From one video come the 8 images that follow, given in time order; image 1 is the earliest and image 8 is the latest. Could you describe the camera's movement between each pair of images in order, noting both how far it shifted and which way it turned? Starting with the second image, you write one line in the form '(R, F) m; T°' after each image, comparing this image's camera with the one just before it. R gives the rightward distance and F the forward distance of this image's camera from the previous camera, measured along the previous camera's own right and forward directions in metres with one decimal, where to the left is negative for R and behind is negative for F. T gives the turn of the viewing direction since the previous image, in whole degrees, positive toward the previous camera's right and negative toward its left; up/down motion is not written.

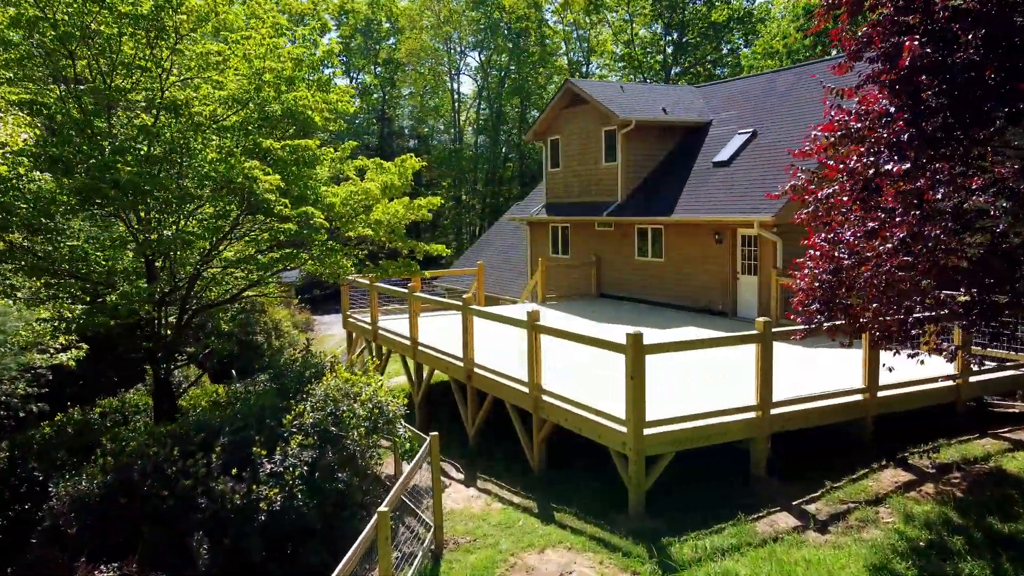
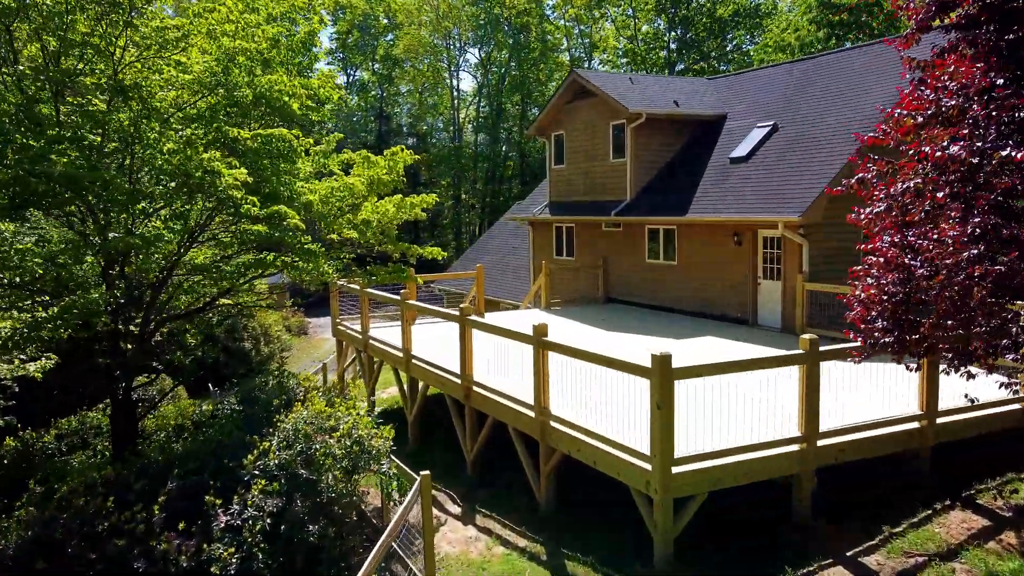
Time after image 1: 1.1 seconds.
(0.0, +1.1) m; 0°
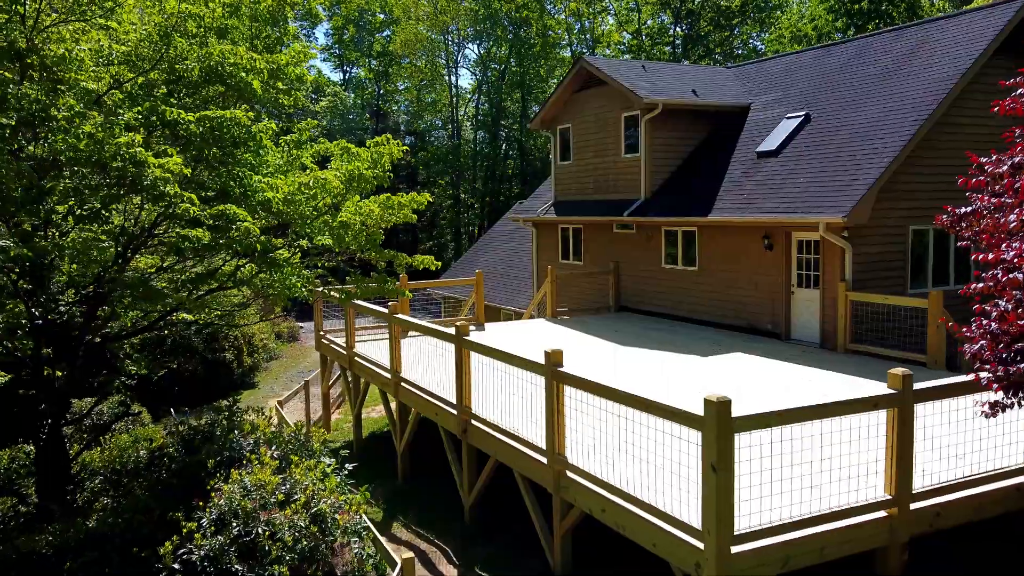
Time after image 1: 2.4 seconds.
(-0.1, +1.5) m; 0°
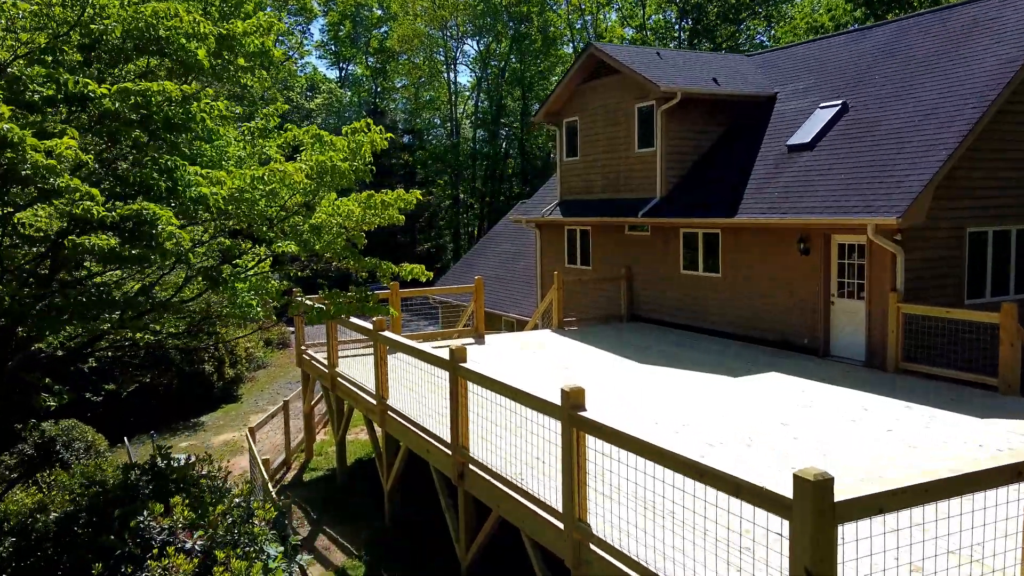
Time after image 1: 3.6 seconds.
(-0.1, +1.4) m; 0°
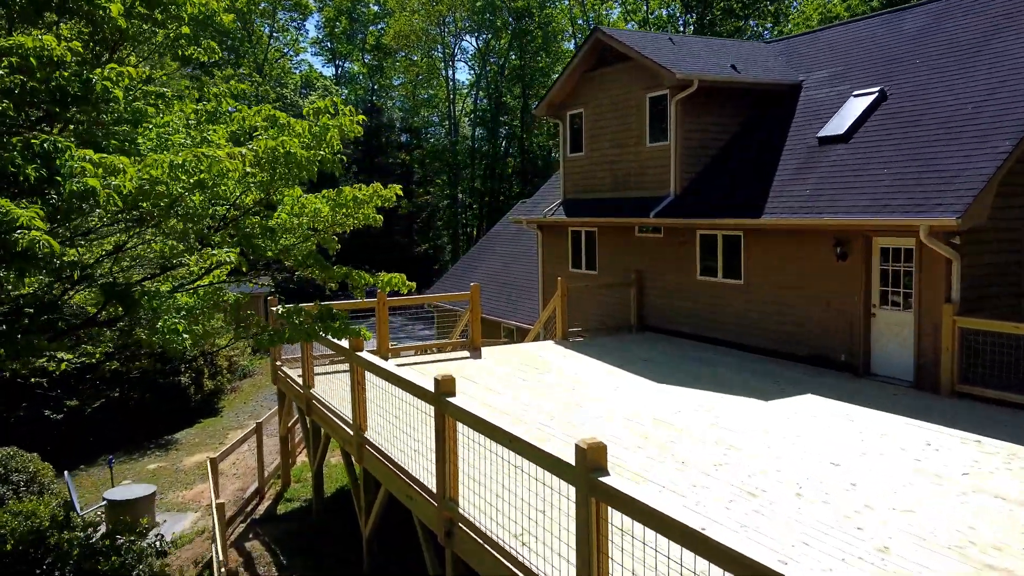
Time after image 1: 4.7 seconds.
(0.0, +1.3) m; 0°
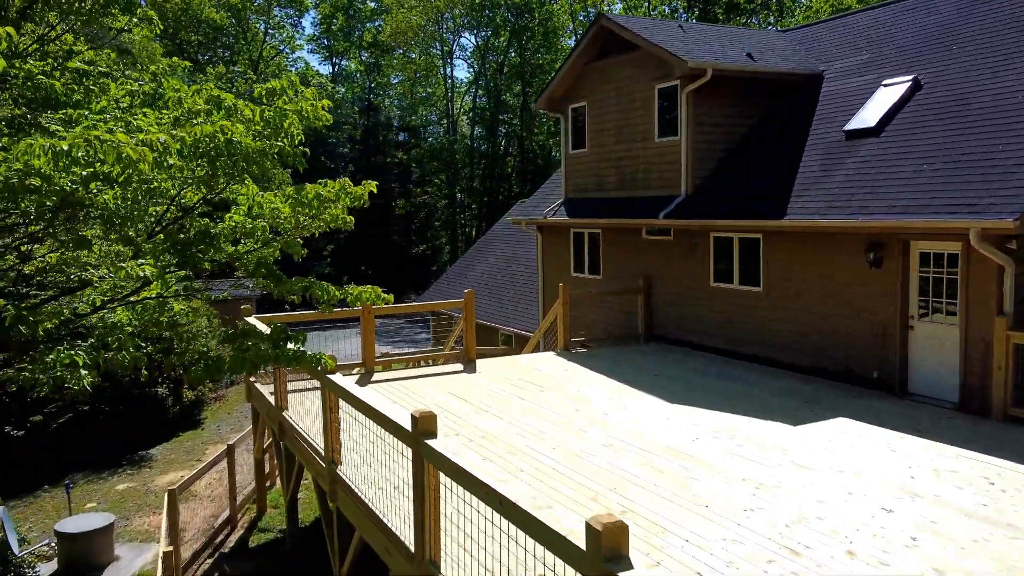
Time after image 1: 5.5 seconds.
(0.0, +1.0) m; 0°
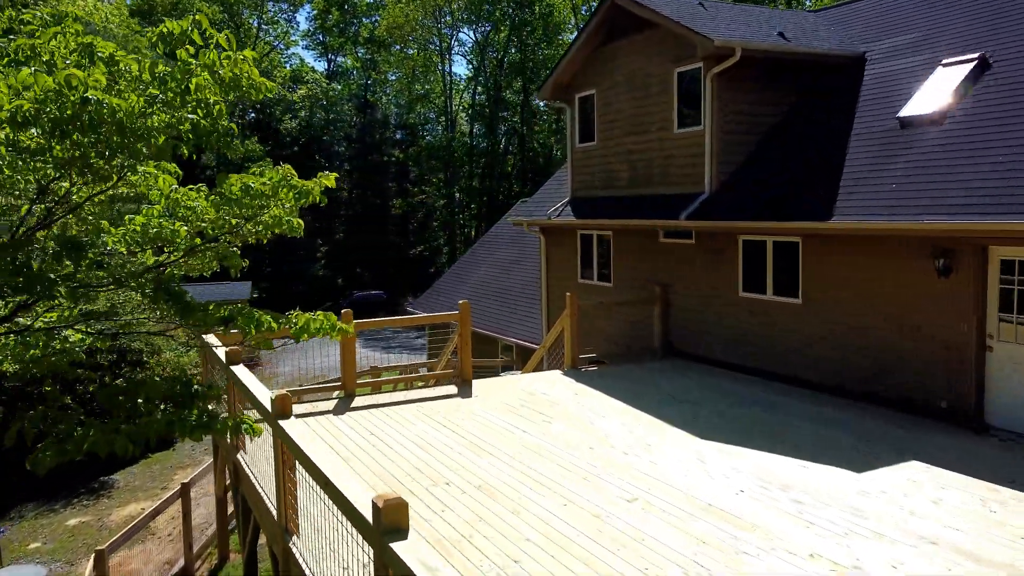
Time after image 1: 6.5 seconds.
(0.0, +1.4) m; 0°
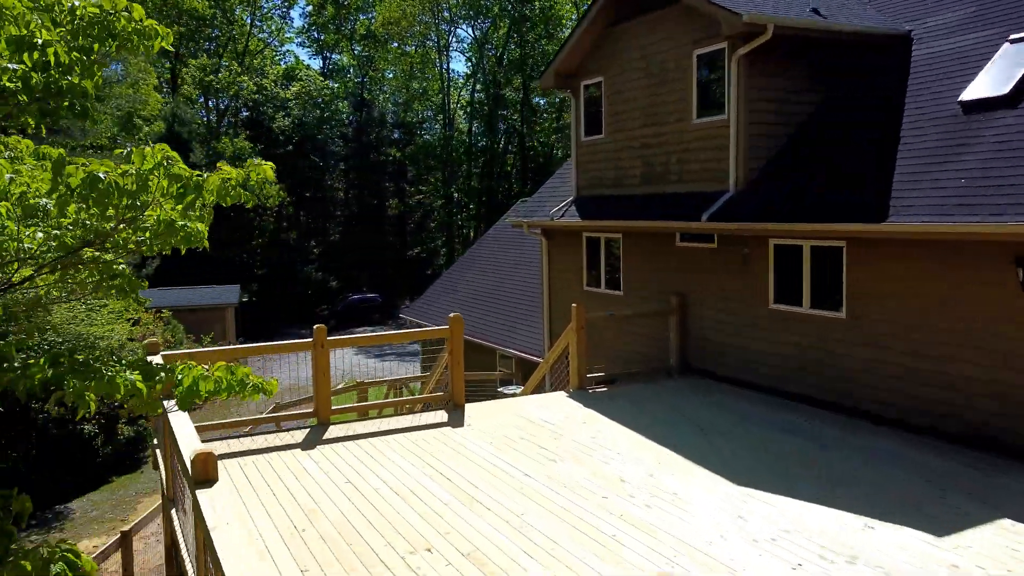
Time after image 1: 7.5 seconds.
(0.0, +1.3) m; 0°
